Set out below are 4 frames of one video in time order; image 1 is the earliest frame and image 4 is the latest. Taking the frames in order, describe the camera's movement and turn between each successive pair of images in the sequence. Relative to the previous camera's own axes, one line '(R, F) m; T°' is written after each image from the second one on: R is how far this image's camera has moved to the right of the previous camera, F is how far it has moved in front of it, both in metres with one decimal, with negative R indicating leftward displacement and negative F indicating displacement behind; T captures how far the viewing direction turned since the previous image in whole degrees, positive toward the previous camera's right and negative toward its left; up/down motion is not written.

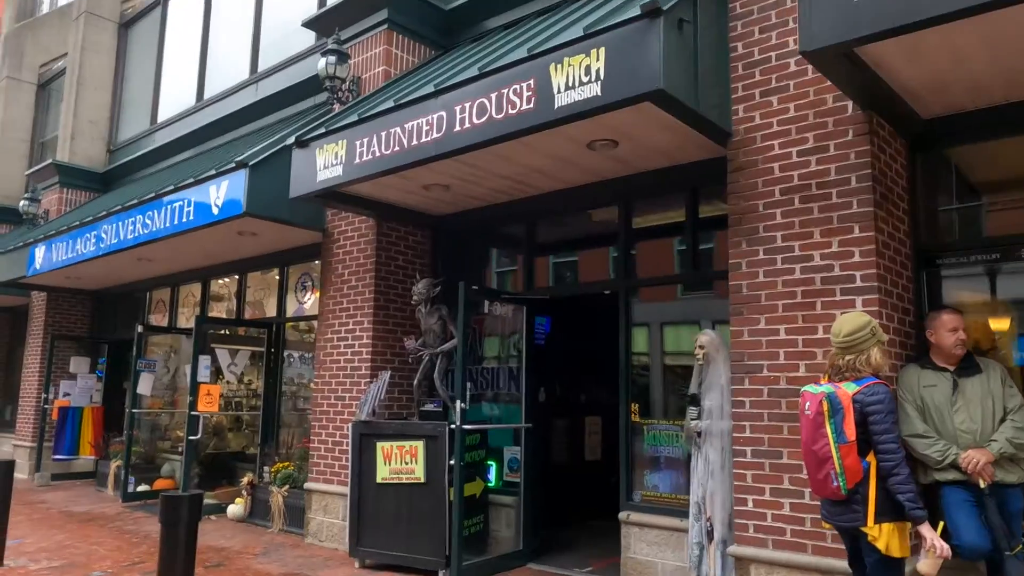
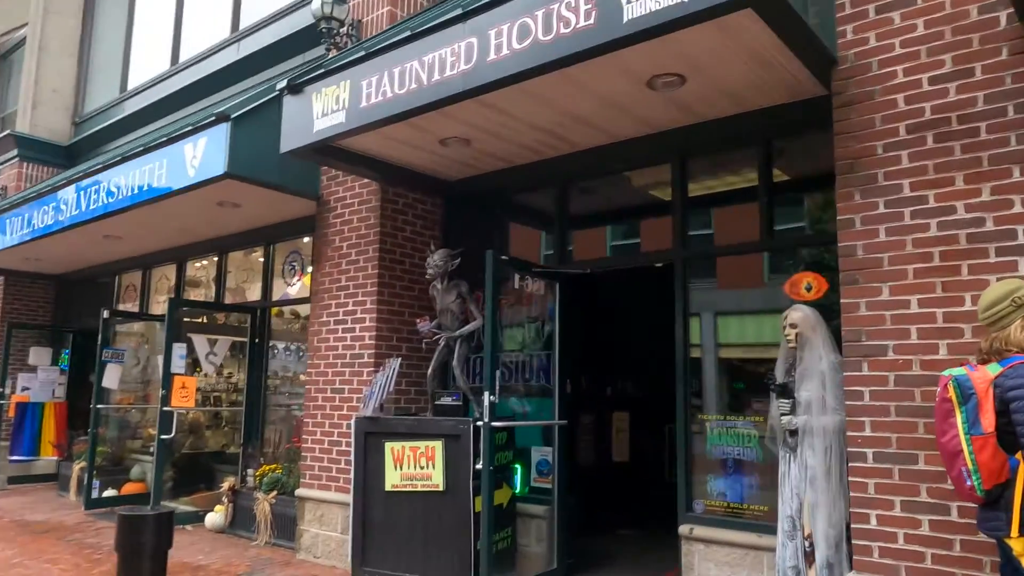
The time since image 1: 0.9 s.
(-0.4, +1.0) m; +2°
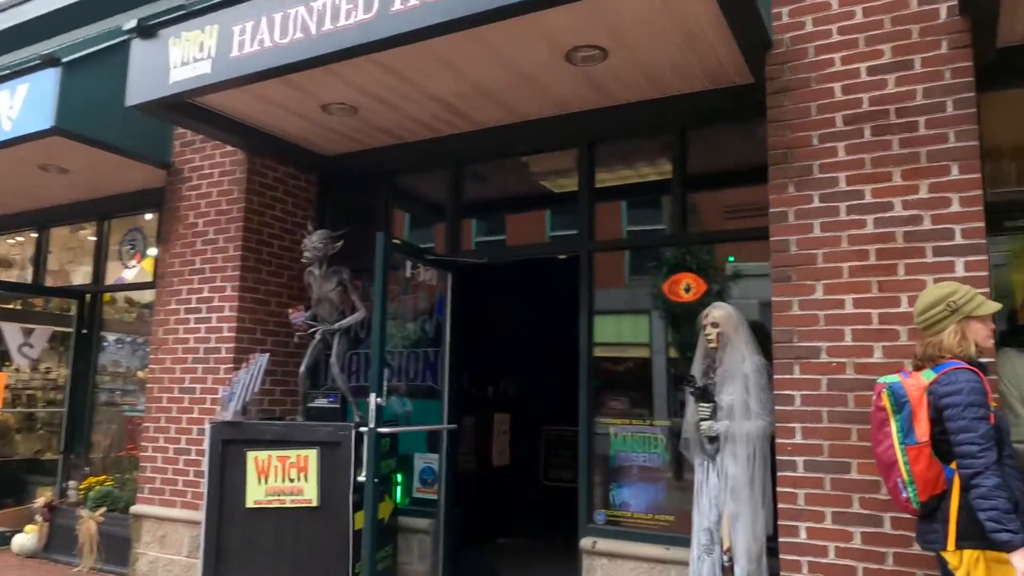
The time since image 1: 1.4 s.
(-0.2, +0.5) m; +11°
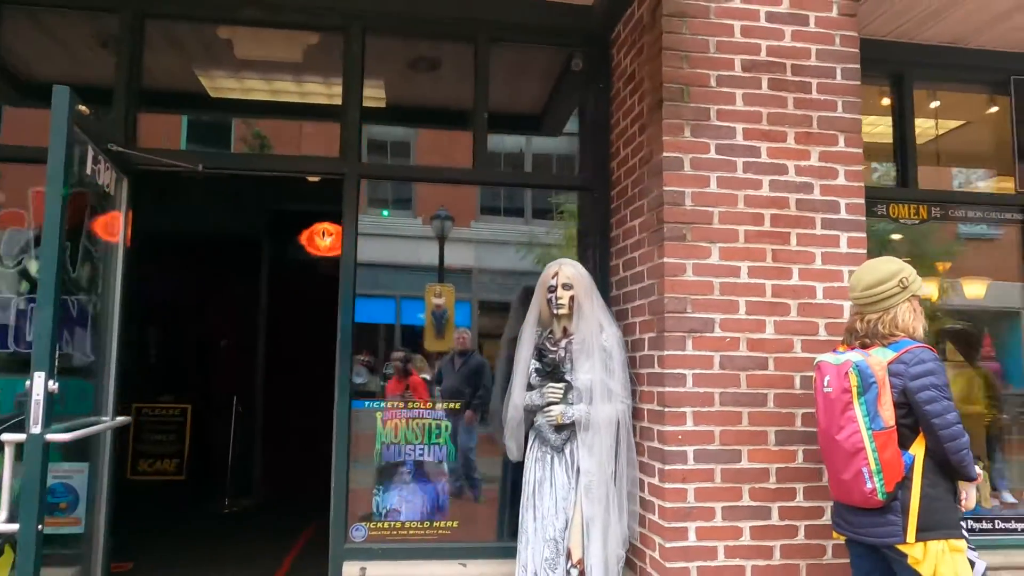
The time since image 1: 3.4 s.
(-1.0, +1.5) m; +37°
